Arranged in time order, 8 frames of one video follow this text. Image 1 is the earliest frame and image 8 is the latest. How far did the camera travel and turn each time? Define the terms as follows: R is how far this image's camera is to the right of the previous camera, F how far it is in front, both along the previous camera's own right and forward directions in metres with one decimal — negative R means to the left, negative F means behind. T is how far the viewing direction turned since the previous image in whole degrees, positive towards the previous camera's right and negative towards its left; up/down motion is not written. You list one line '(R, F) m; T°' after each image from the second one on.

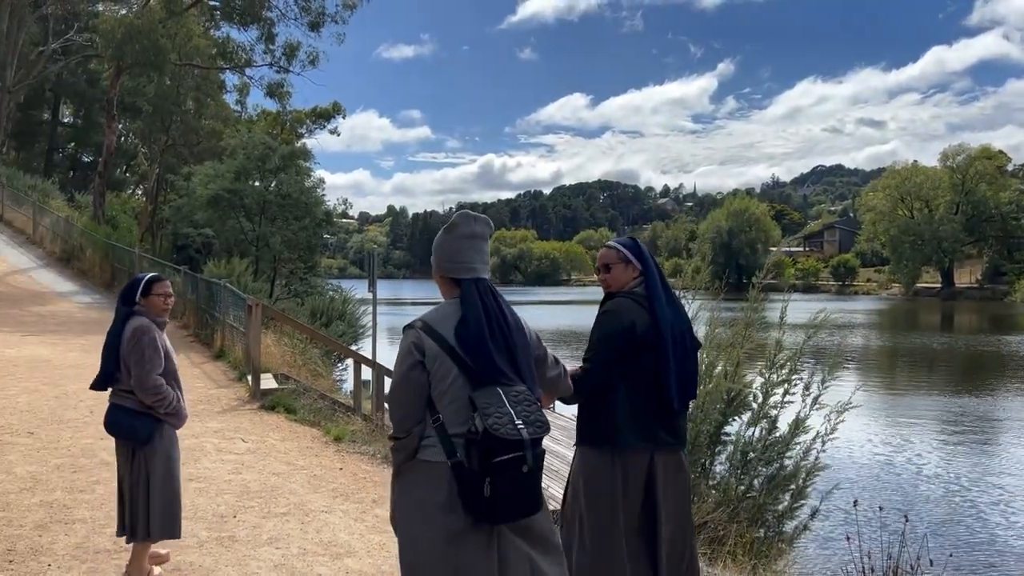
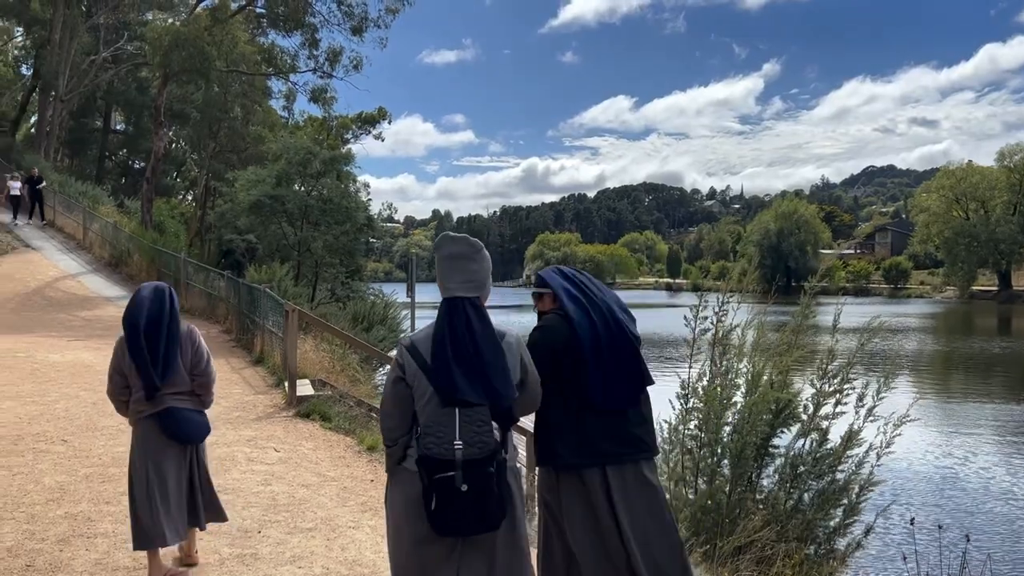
(+0.1, +0.2) m; -3°
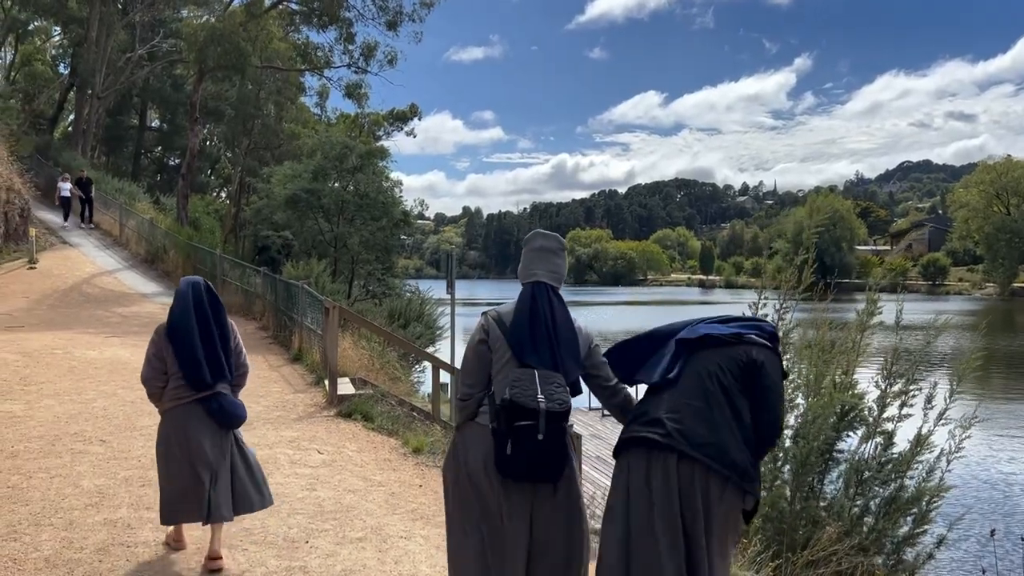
(-0.2, +0.3) m; -2°
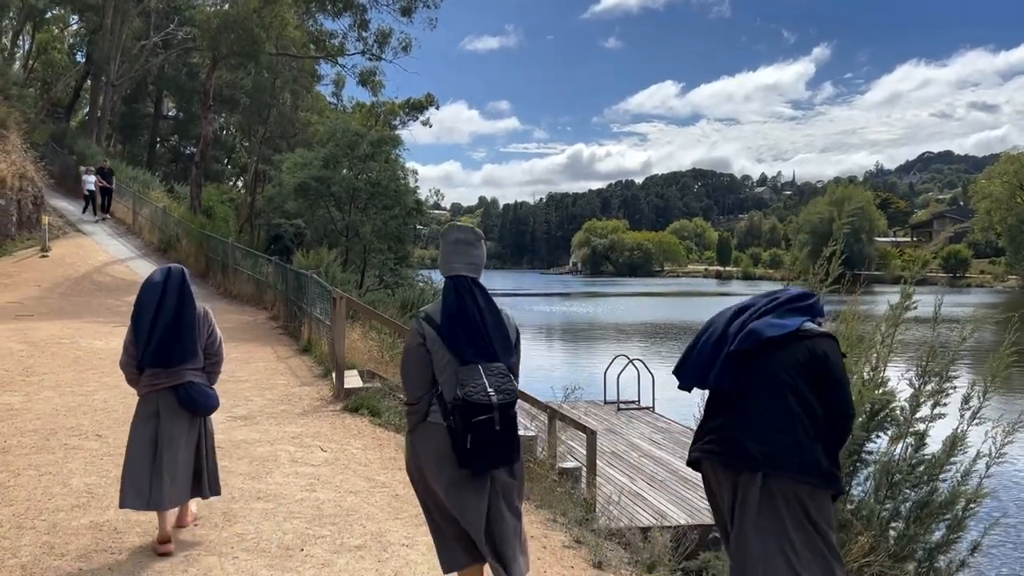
(0.0, +0.3) m; -1°
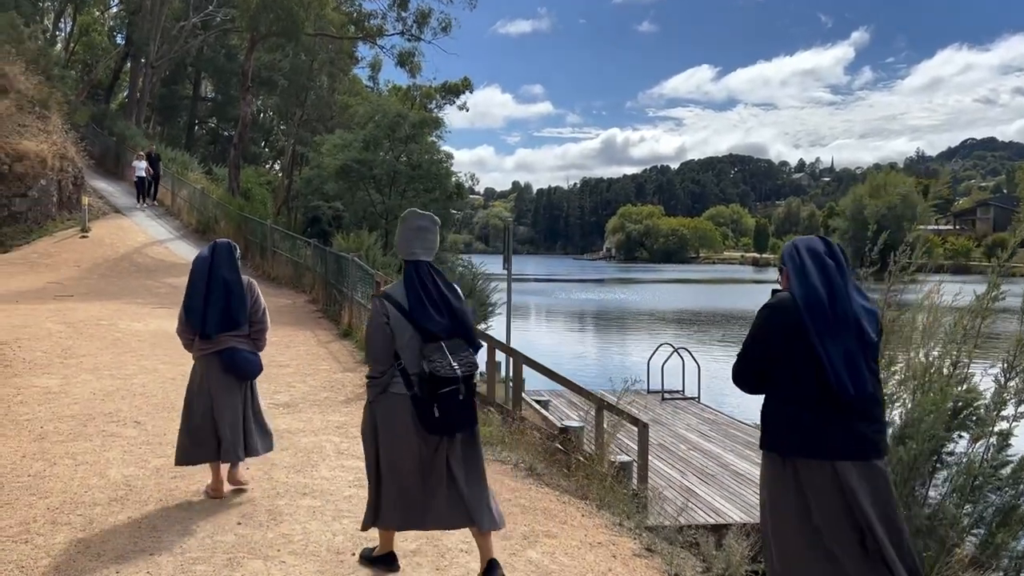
(-0.2, +0.4) m; -2°
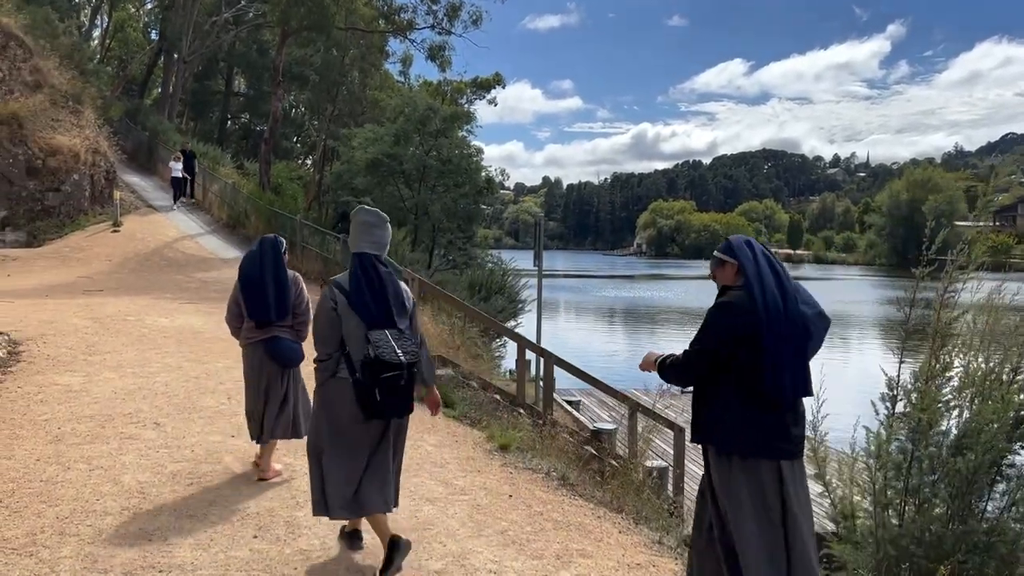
(0.0, +0.3) m; -2°
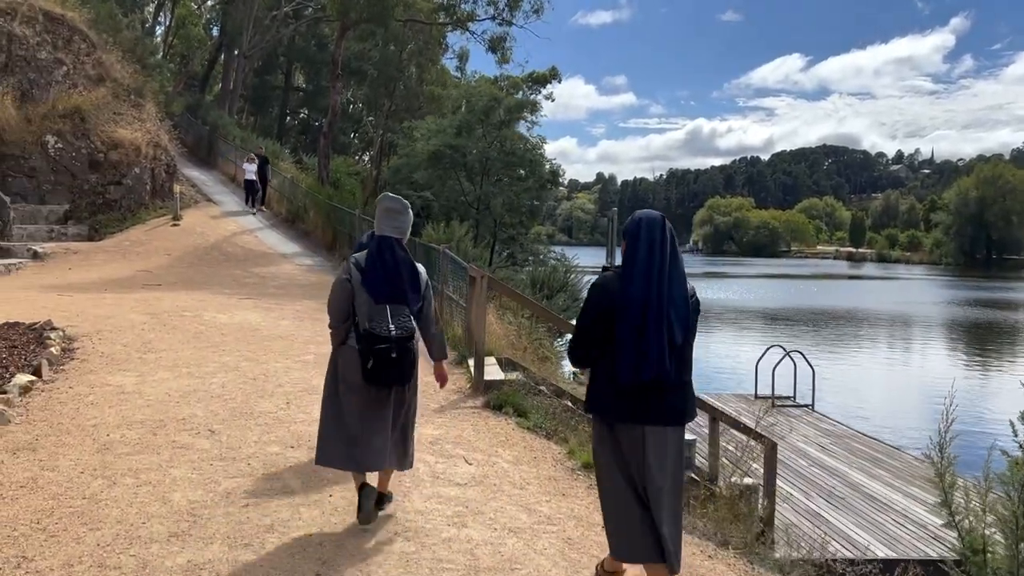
(-0.2, +0.6) m; -3°
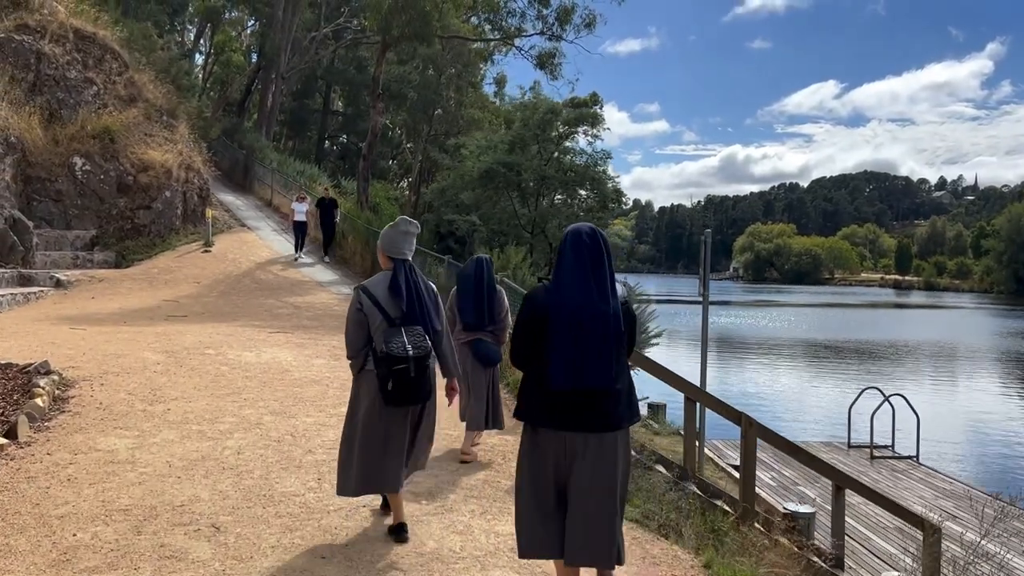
(-0.4, +1.6) m; -2°
